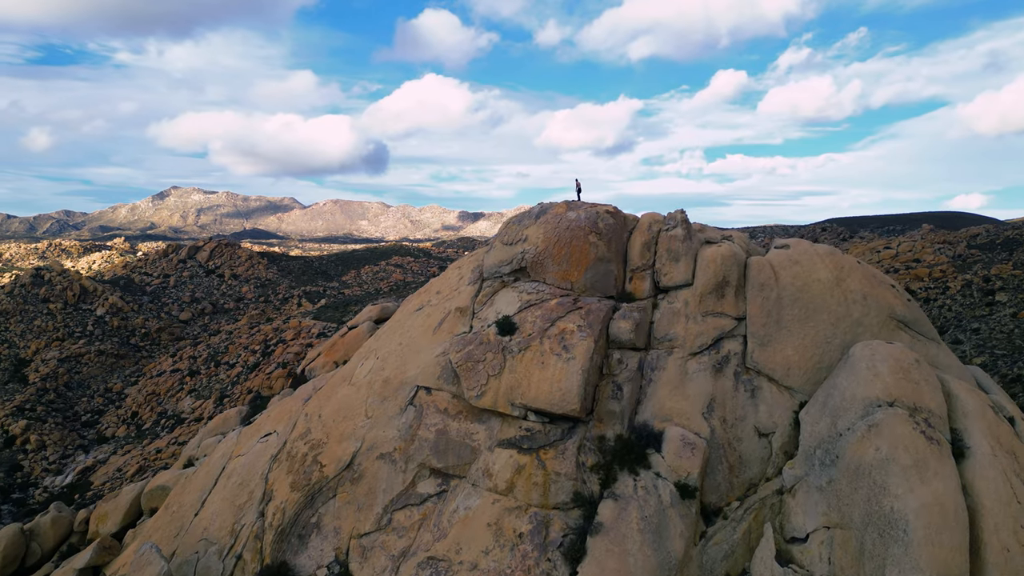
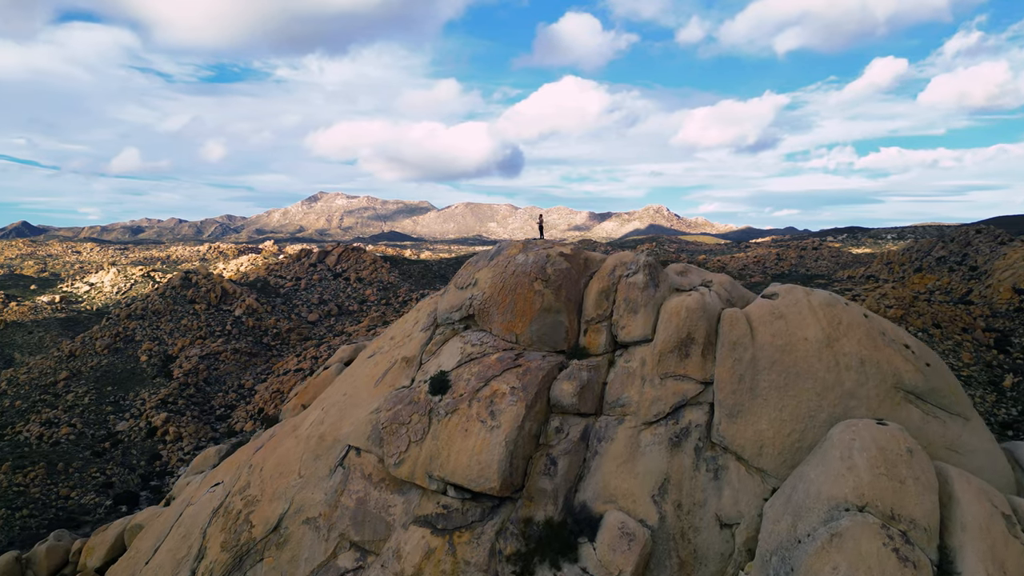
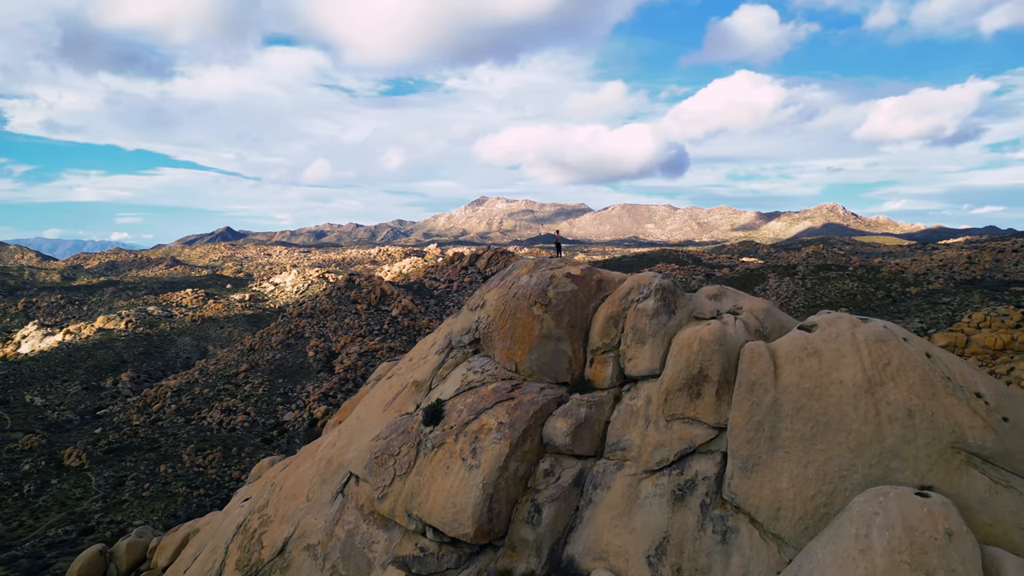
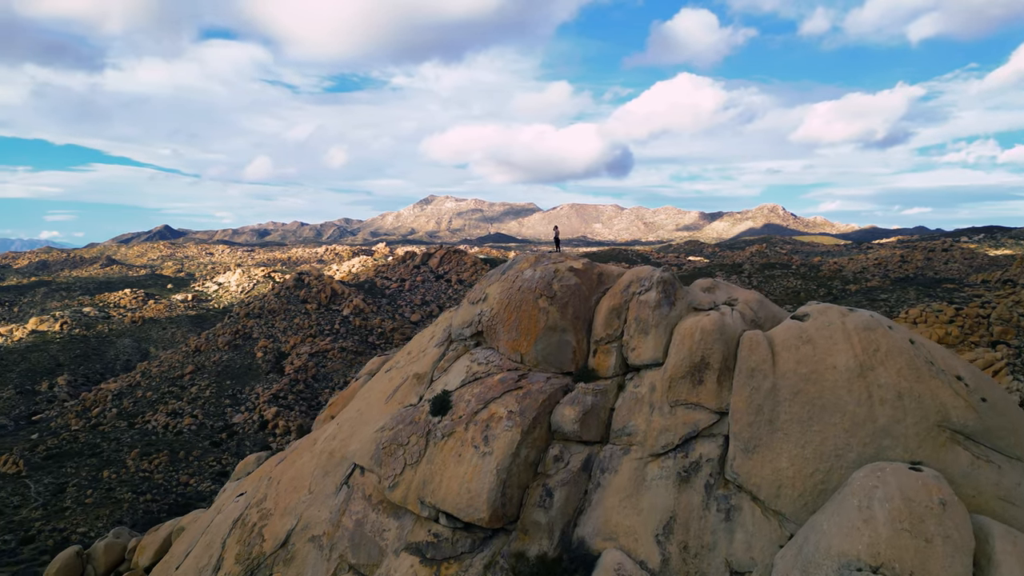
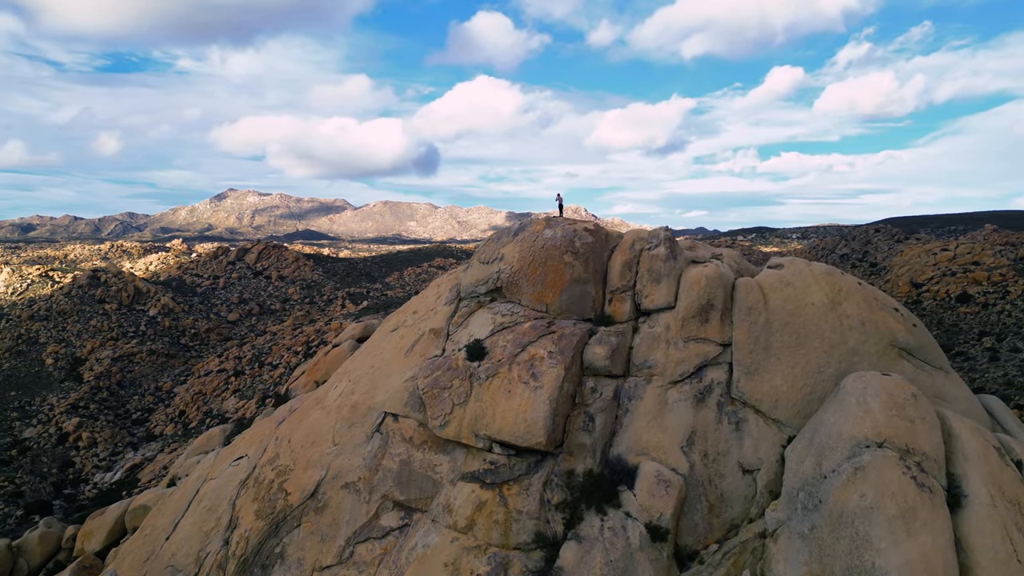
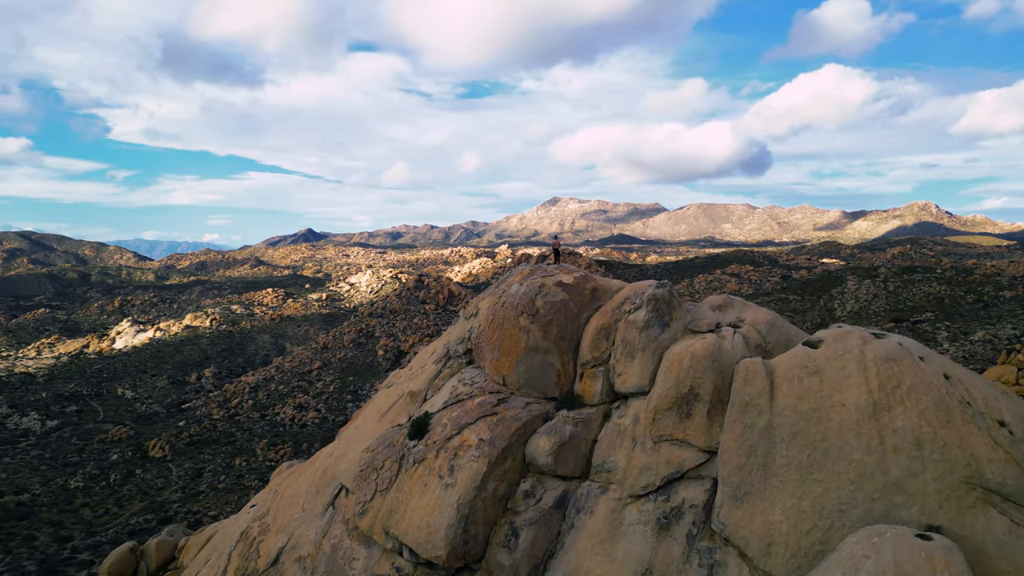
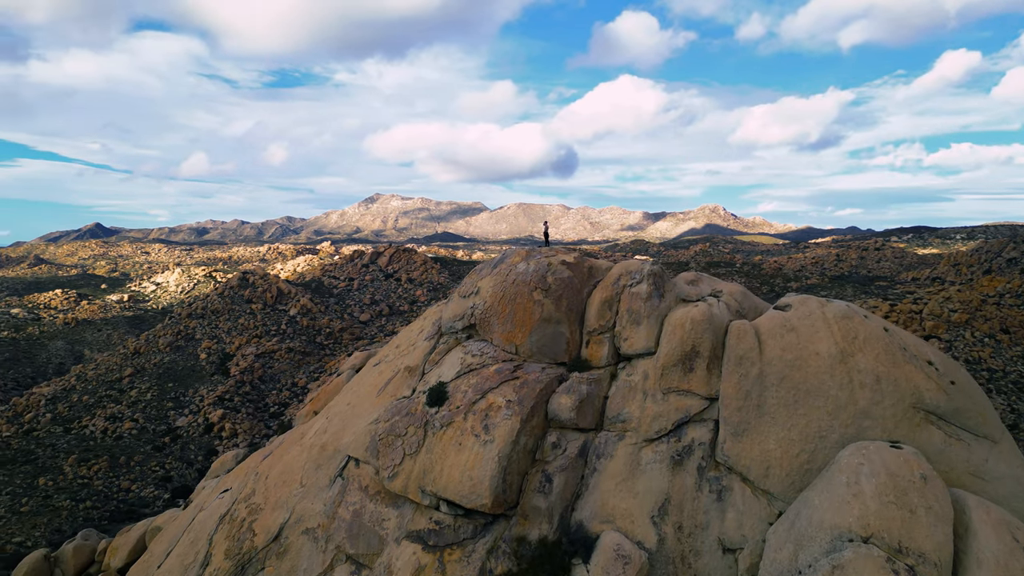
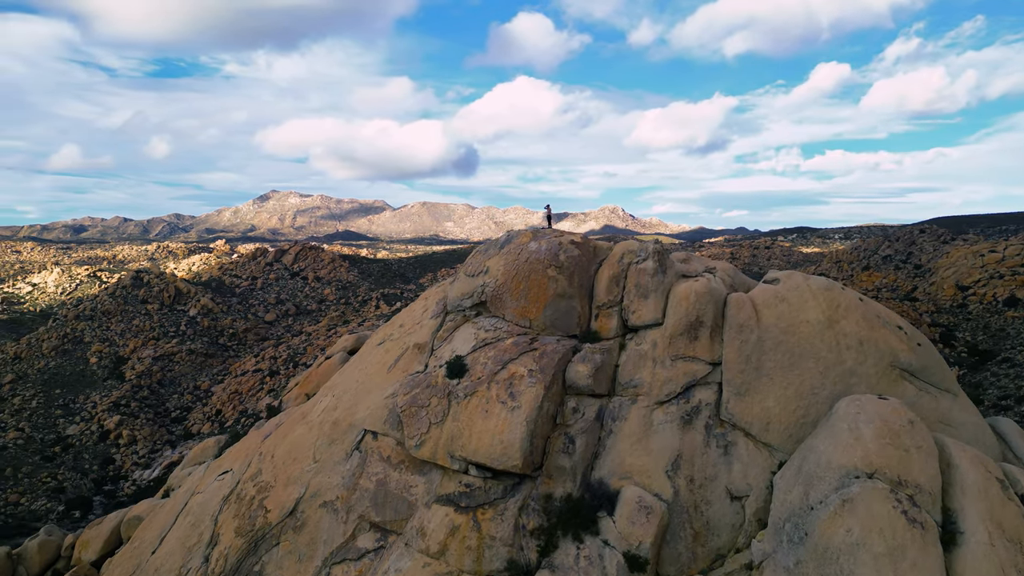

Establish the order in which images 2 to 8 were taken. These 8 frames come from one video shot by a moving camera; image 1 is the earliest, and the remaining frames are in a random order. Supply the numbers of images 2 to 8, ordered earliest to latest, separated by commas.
5, 8, 2, 7, 4, 3, 6
